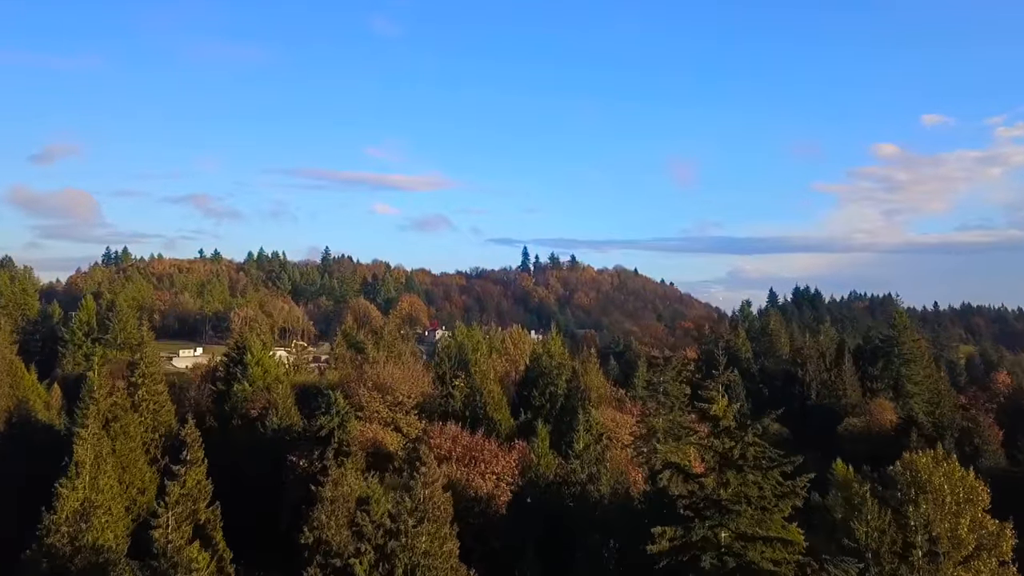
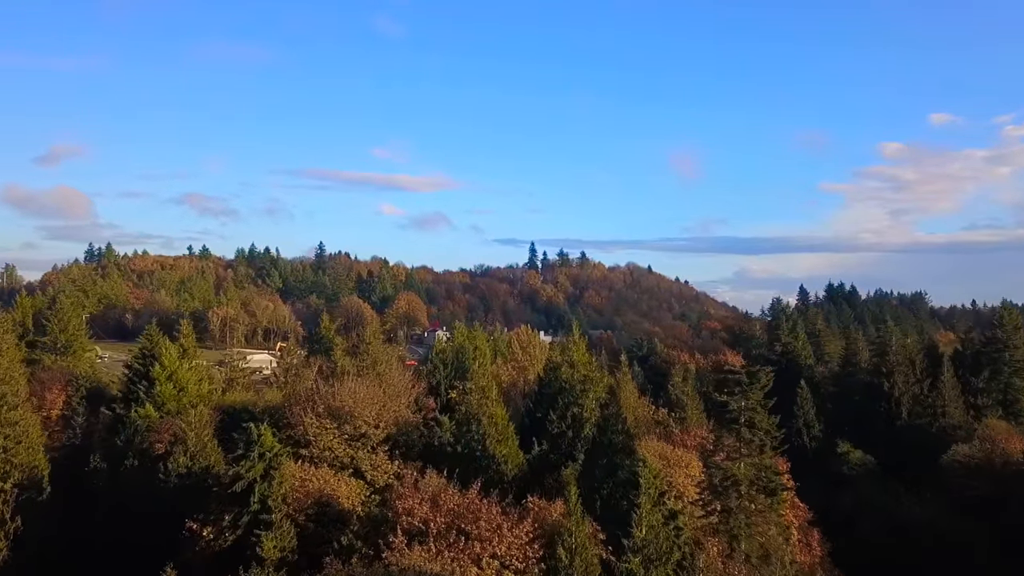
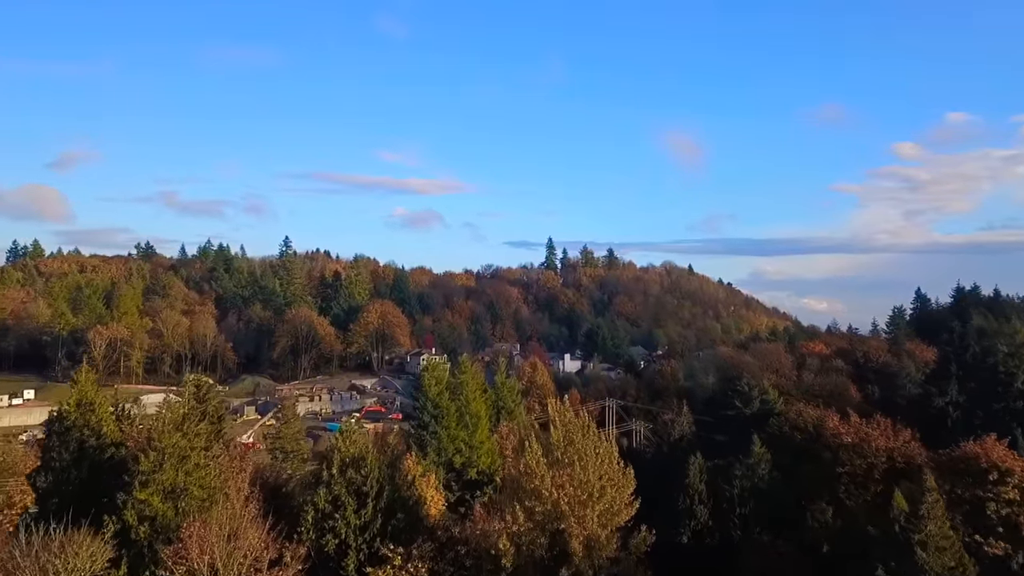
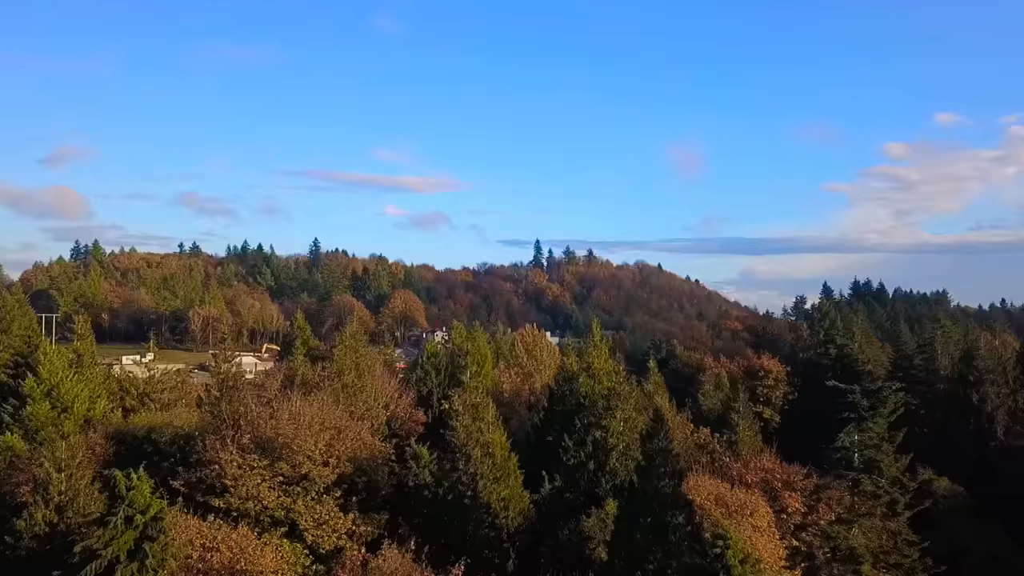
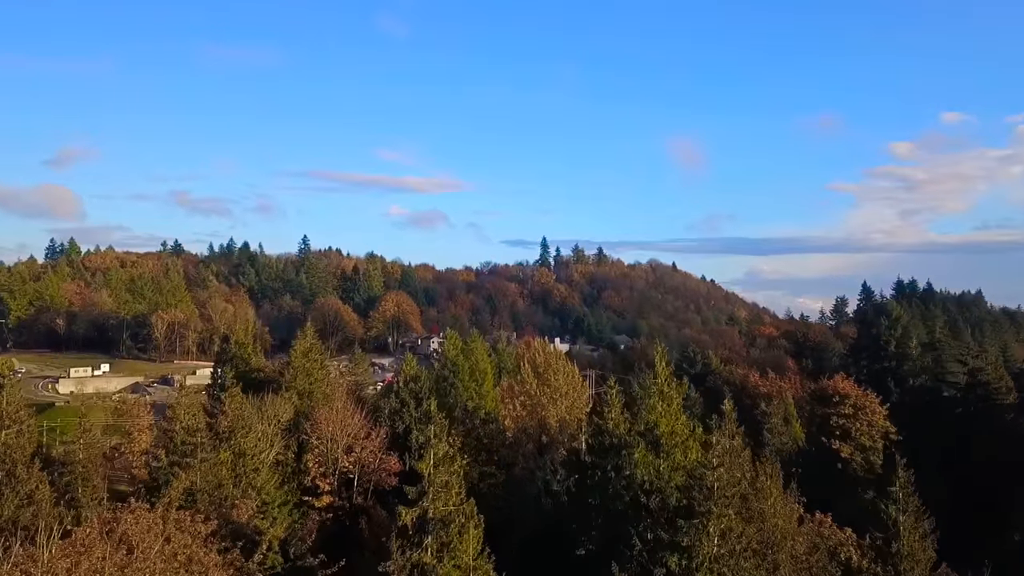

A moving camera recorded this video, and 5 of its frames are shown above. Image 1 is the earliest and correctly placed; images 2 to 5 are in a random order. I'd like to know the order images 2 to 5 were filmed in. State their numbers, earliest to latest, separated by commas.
2, 4, 5, 3
